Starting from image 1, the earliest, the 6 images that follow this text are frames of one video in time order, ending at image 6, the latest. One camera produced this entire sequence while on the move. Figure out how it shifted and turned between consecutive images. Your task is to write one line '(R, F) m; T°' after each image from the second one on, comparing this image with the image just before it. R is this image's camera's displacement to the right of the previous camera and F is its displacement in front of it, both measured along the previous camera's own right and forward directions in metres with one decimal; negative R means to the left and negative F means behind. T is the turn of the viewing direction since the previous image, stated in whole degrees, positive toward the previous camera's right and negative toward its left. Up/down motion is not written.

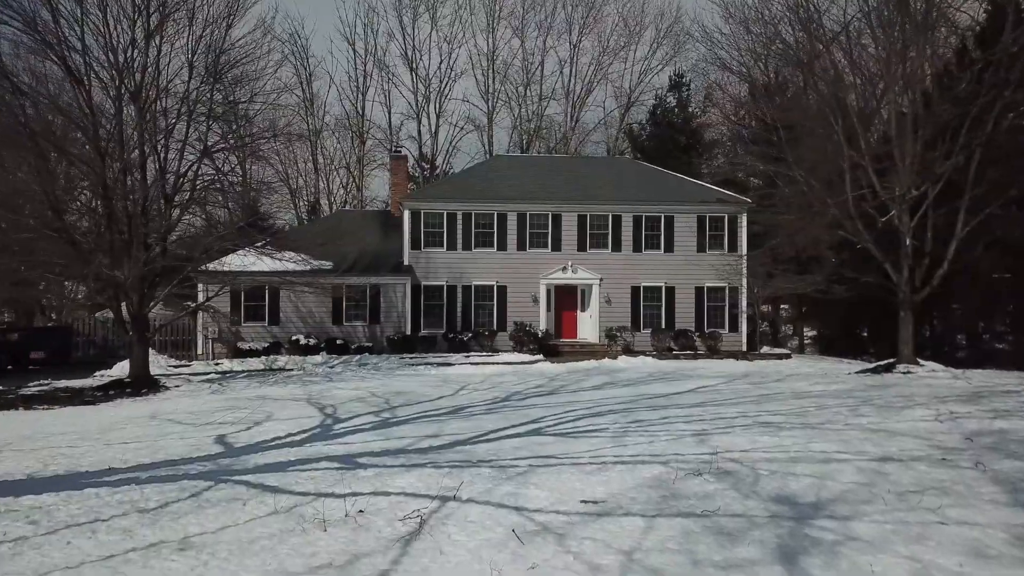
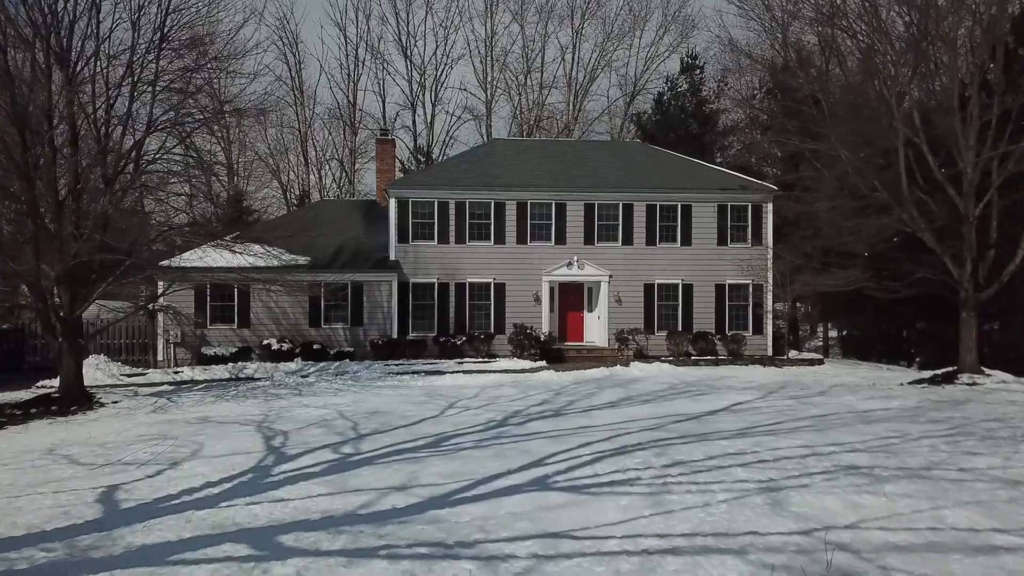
(0.0, +2.8) m; 0°
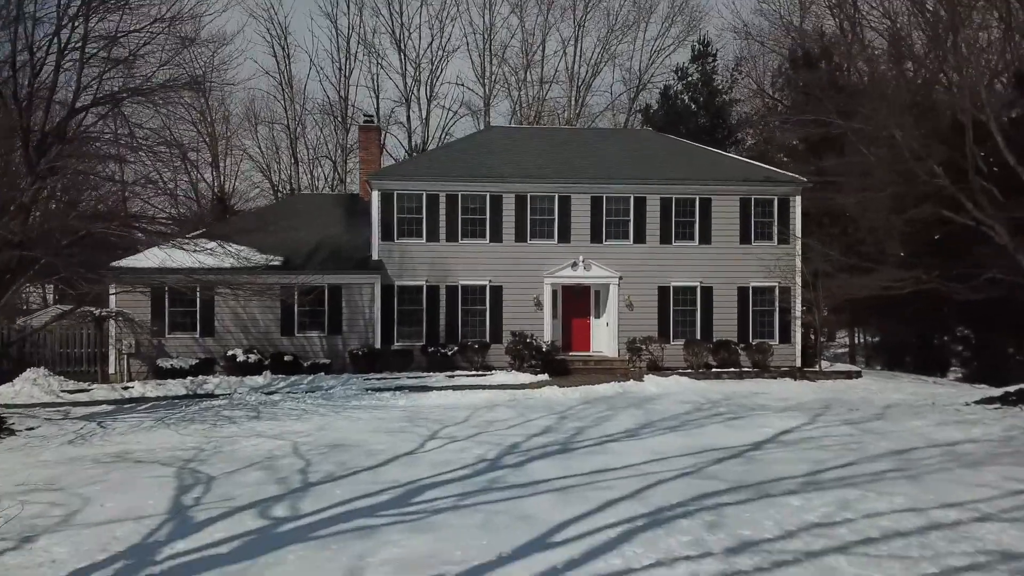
(+0.1, +2.7) m; 0°
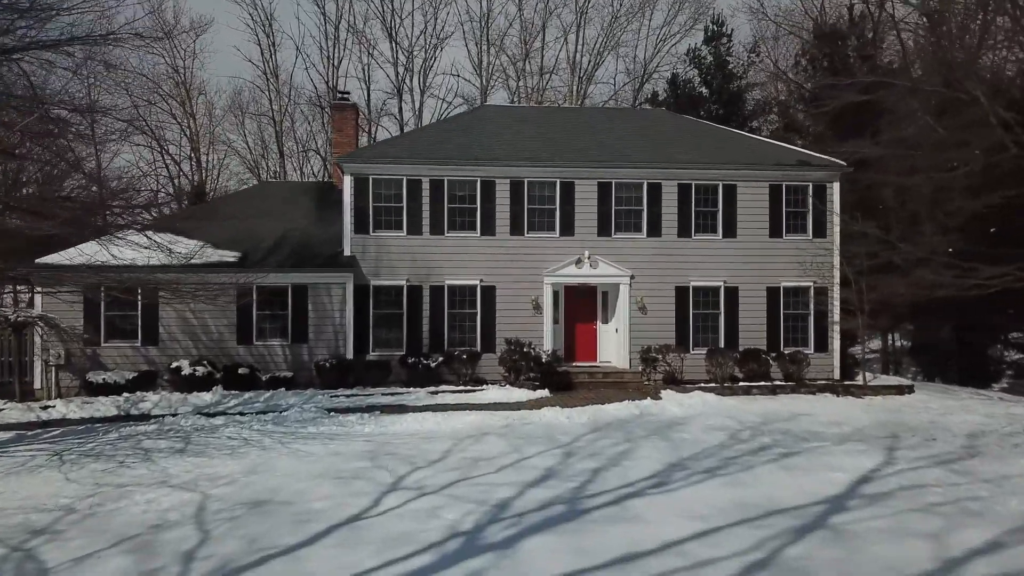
(+0.1, +3.0) m; 0°
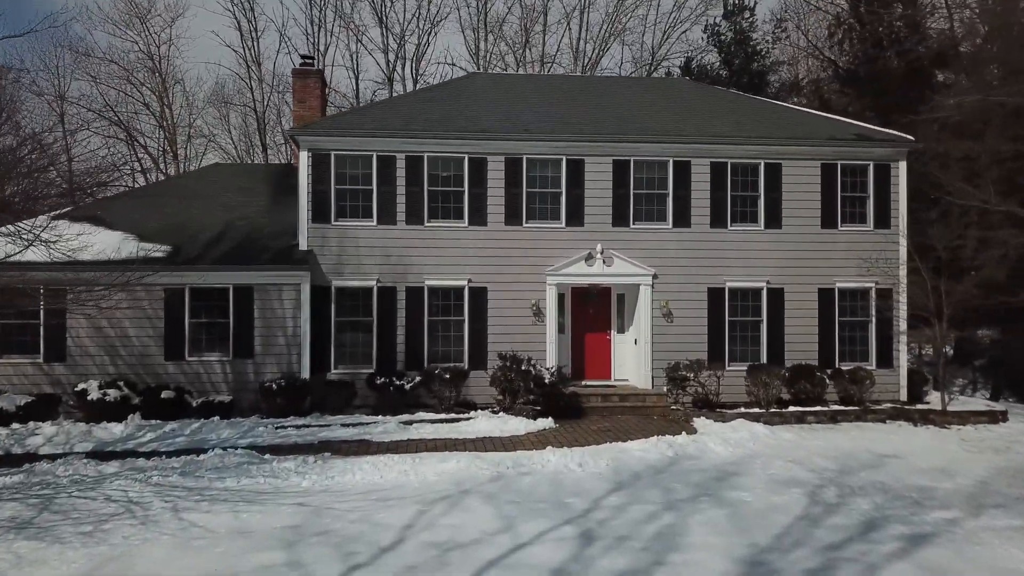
(+0.1, +3.5) m; 0°
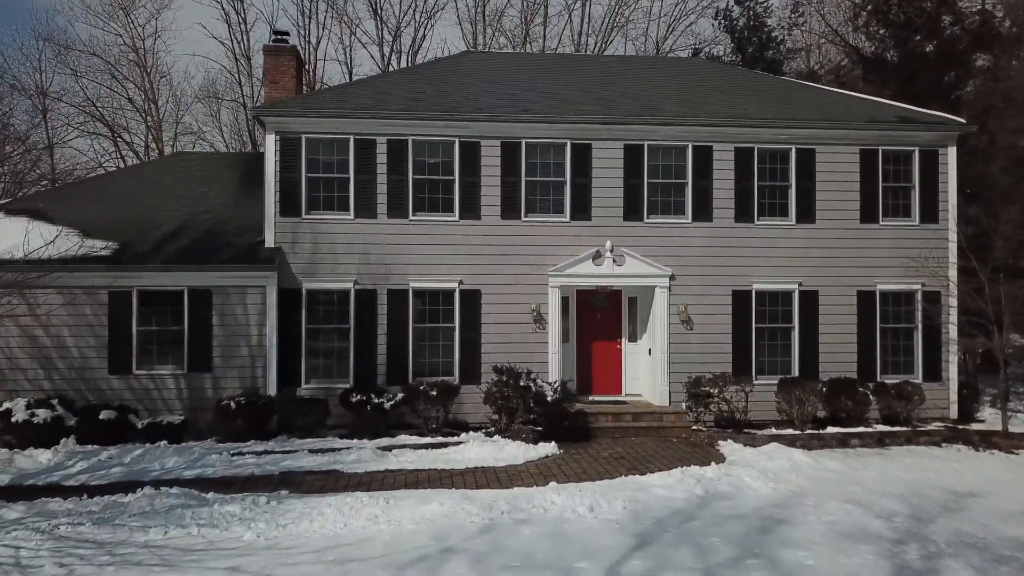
(0.0, +1.9) m; 0°
